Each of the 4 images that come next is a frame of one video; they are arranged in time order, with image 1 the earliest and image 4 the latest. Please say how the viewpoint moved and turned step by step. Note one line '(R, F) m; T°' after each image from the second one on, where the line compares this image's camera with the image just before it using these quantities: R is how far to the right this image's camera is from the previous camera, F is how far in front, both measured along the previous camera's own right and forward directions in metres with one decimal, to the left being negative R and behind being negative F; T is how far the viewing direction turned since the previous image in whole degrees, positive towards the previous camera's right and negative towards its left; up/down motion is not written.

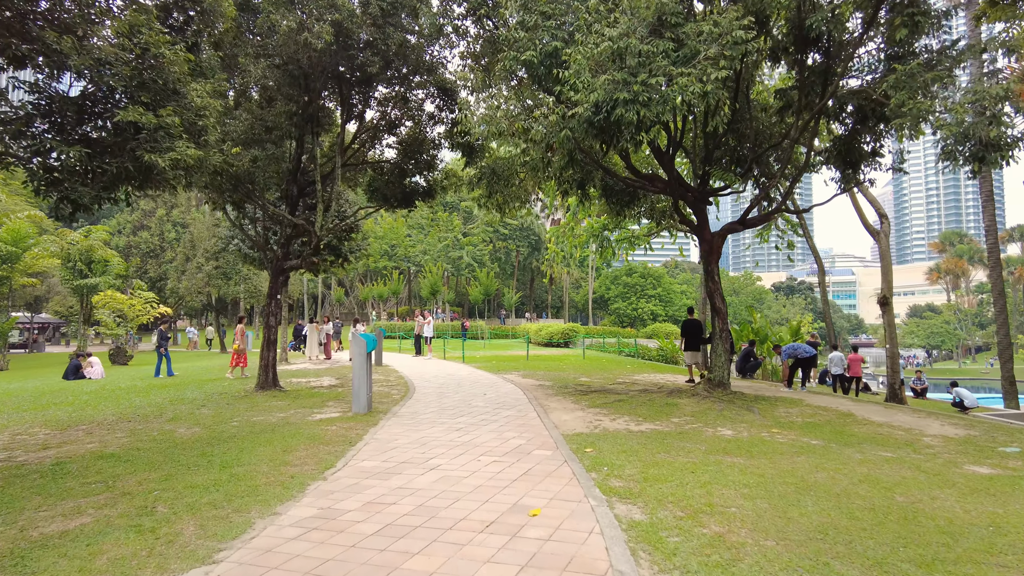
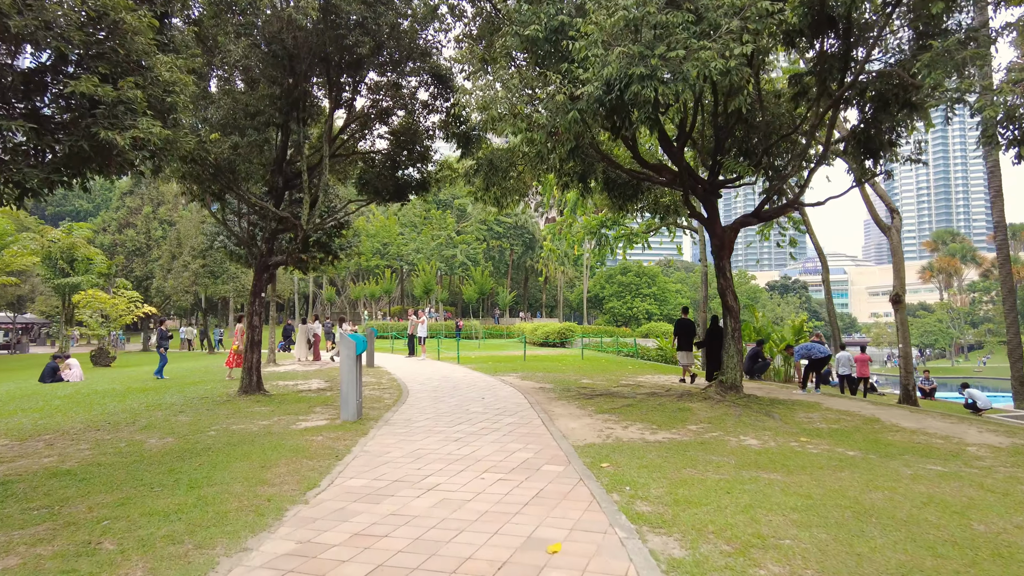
(-0.1, +0.7) m; +1°
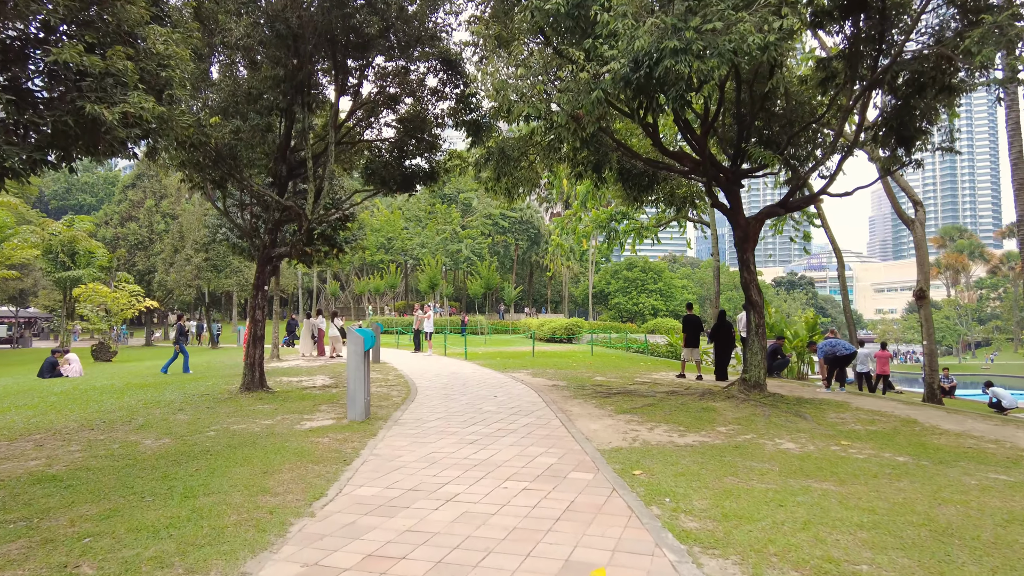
(-0.2, +0.5) m; 0°
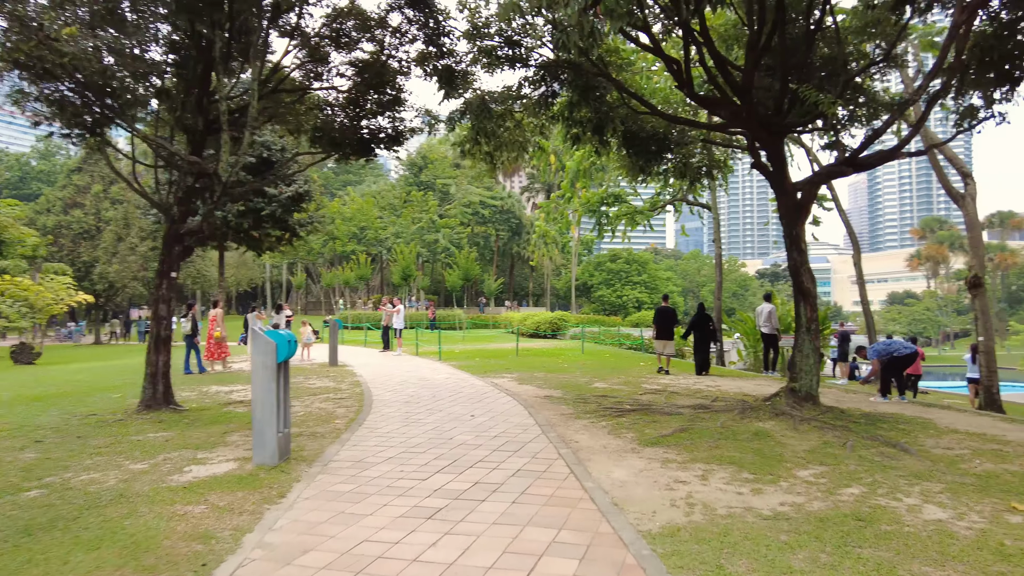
(0.0, +2.5) m; +2°
